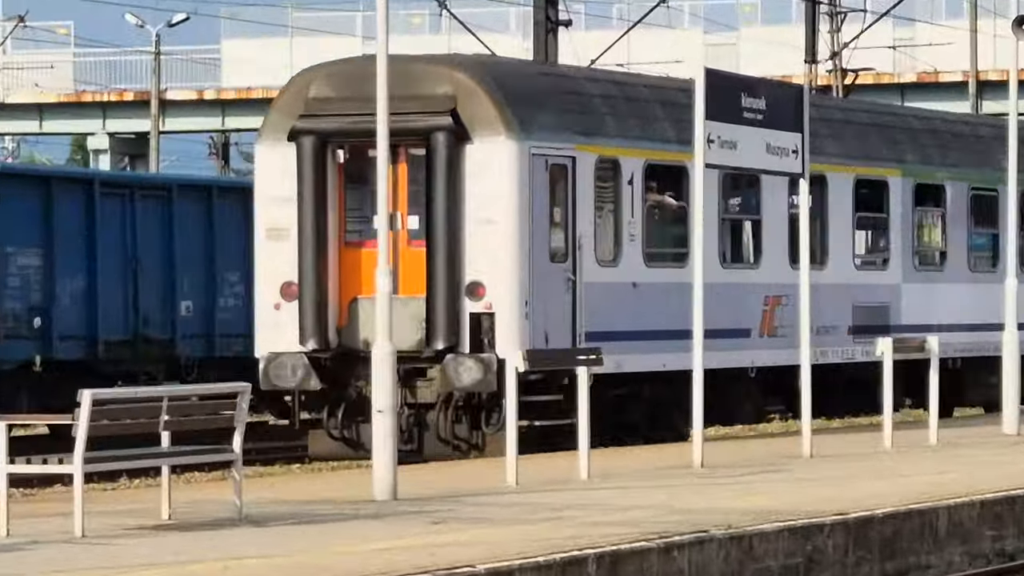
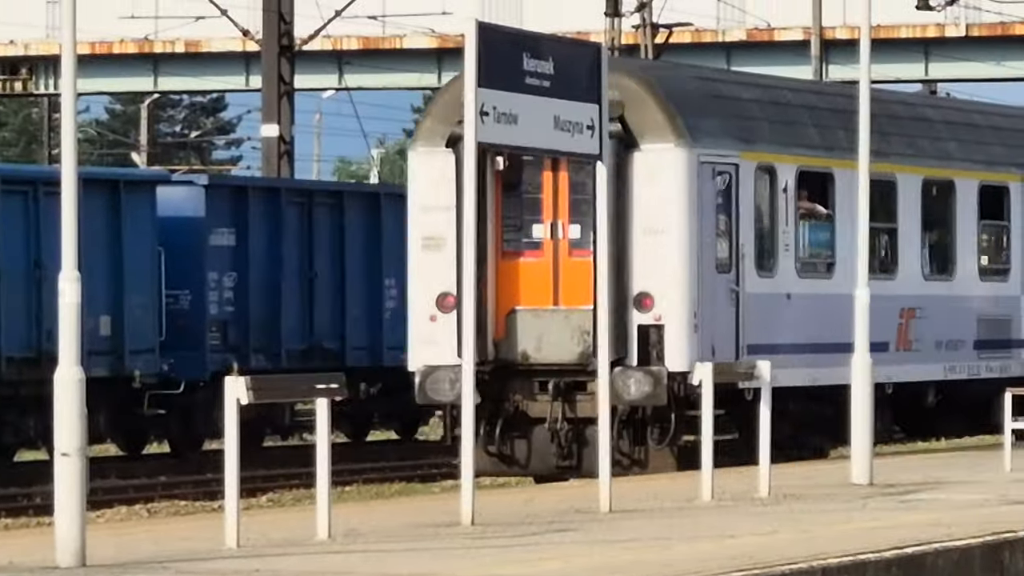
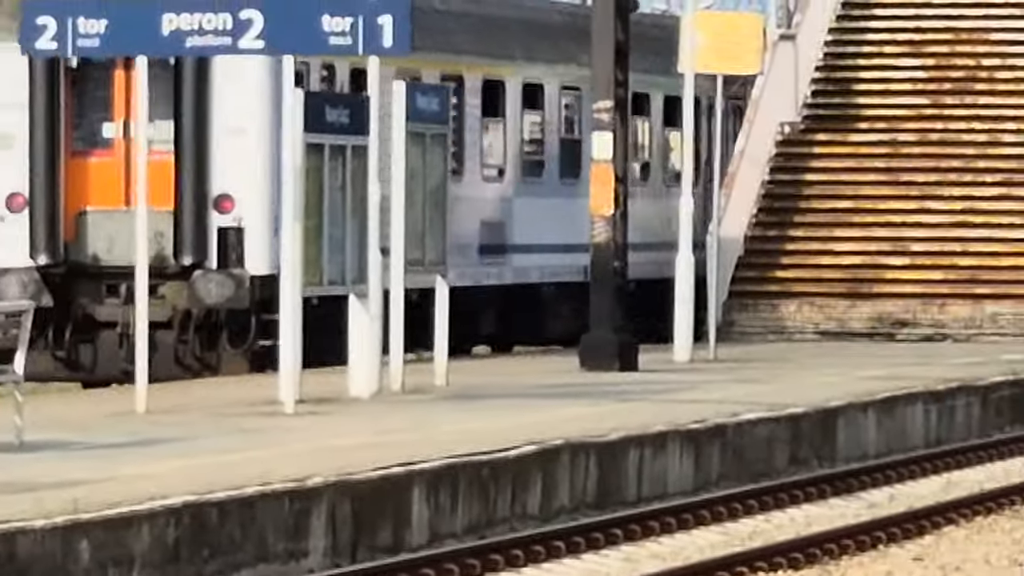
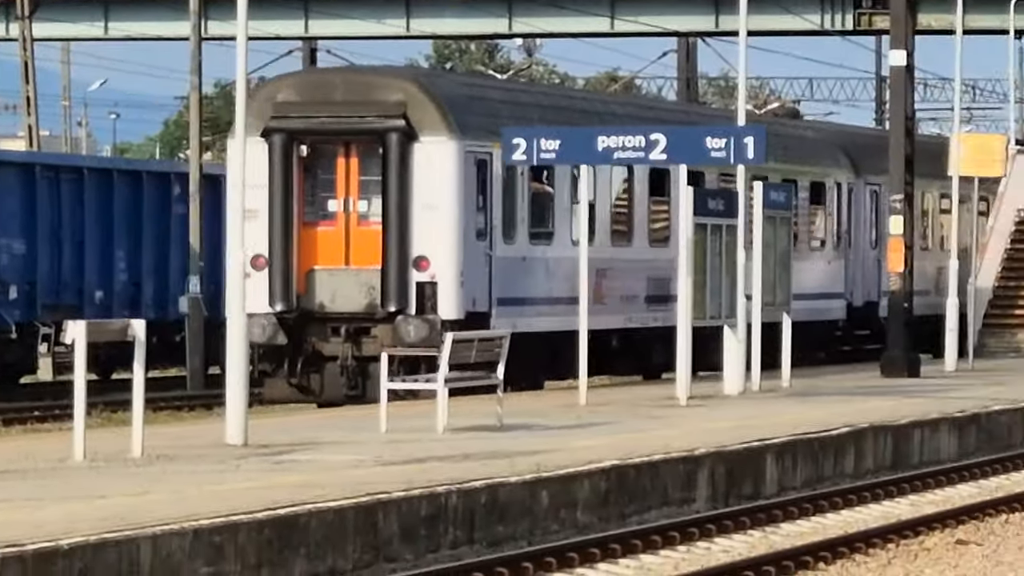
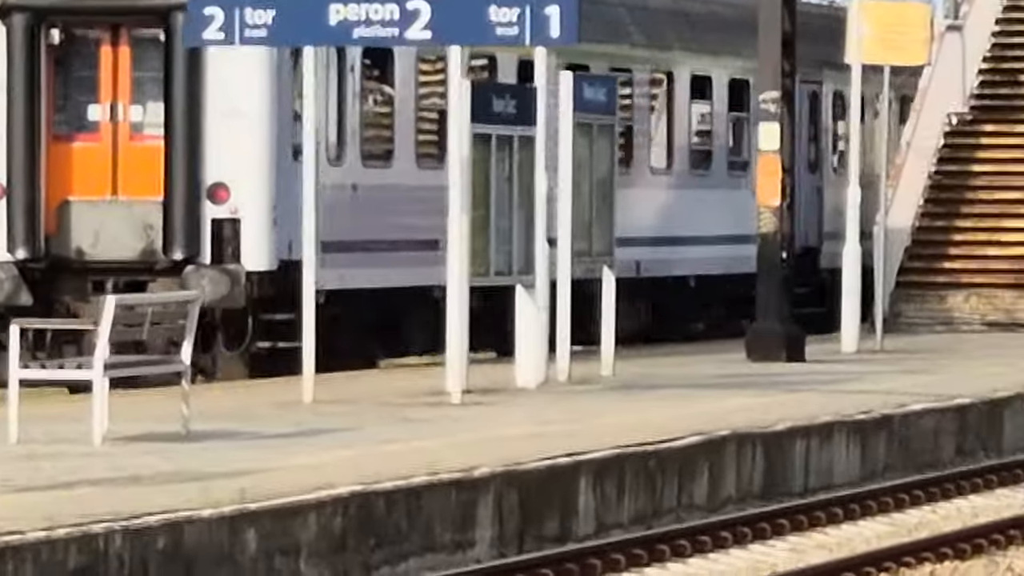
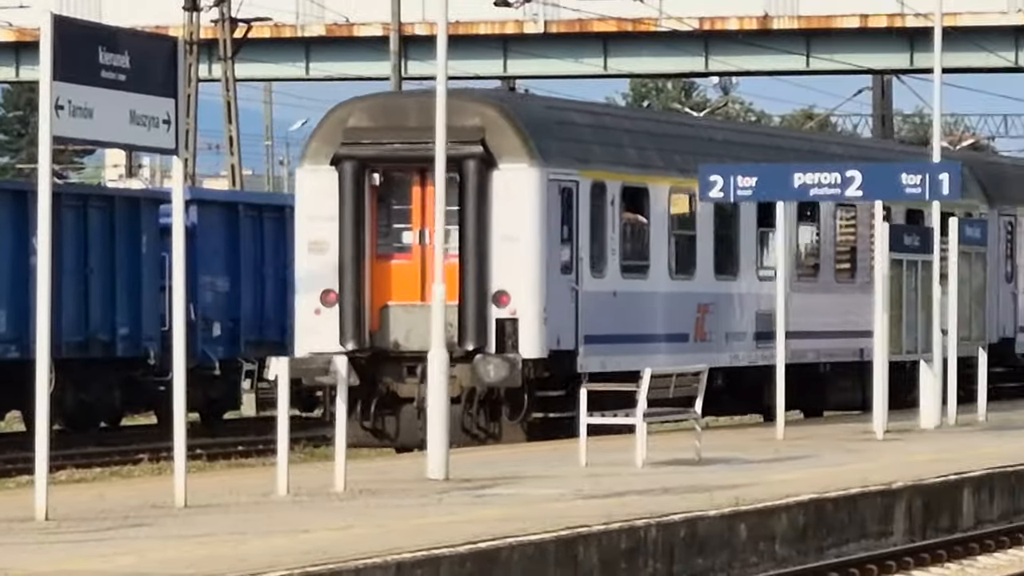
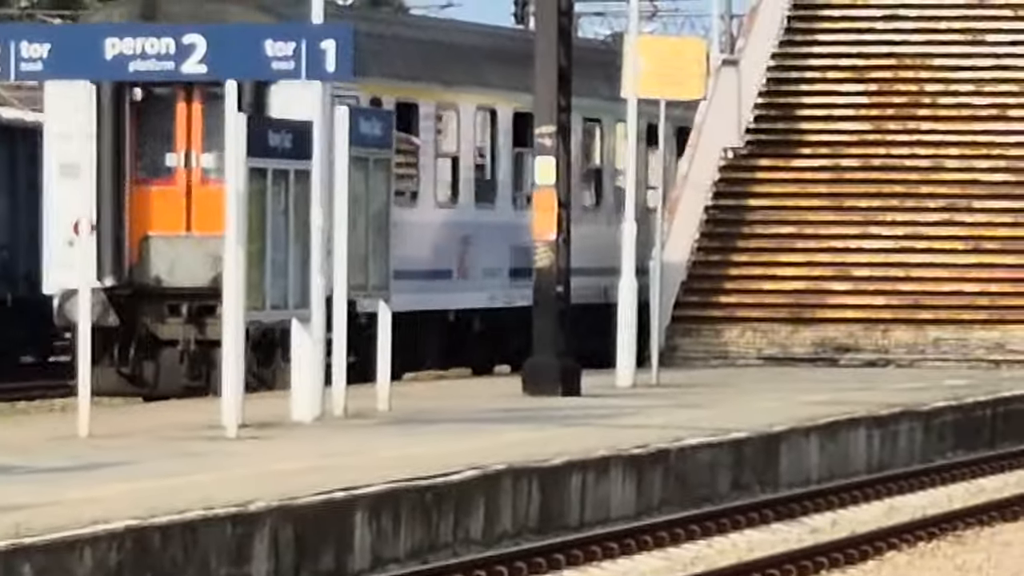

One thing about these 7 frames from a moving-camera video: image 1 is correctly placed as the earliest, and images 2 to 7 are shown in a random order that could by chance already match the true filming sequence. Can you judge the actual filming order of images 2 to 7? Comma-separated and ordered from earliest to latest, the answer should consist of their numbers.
2, 6, 4, 5, 3, 7
